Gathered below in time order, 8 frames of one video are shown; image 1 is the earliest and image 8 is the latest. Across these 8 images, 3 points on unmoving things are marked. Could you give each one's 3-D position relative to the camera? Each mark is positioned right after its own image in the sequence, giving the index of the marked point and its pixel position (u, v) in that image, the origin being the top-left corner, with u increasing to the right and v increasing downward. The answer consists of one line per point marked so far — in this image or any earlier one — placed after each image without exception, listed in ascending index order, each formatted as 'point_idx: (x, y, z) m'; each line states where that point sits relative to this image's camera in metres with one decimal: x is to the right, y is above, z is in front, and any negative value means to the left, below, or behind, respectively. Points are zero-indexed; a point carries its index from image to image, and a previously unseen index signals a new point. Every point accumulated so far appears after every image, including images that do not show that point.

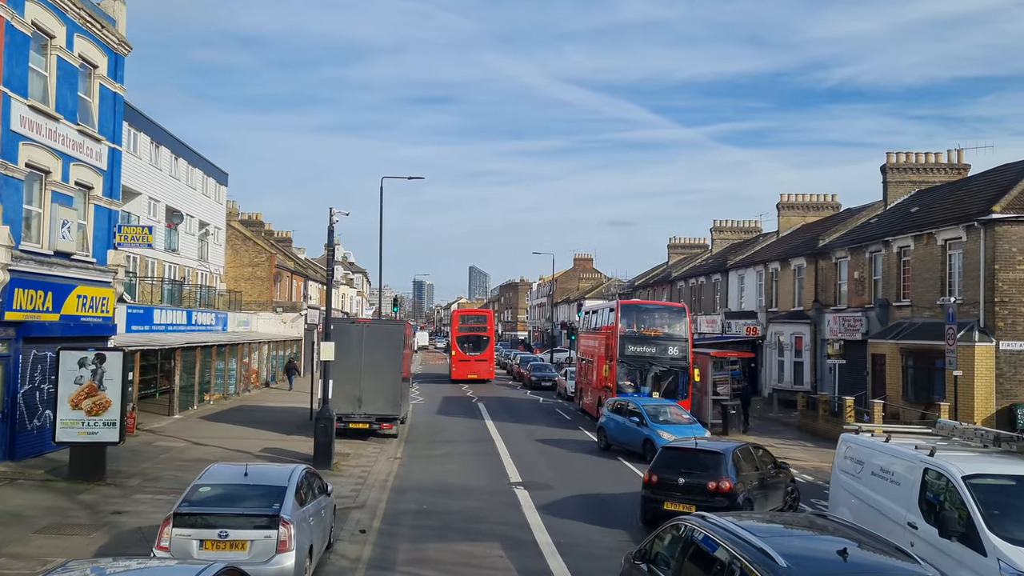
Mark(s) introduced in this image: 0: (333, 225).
0: (-3.7, +1.3, +17.9) m
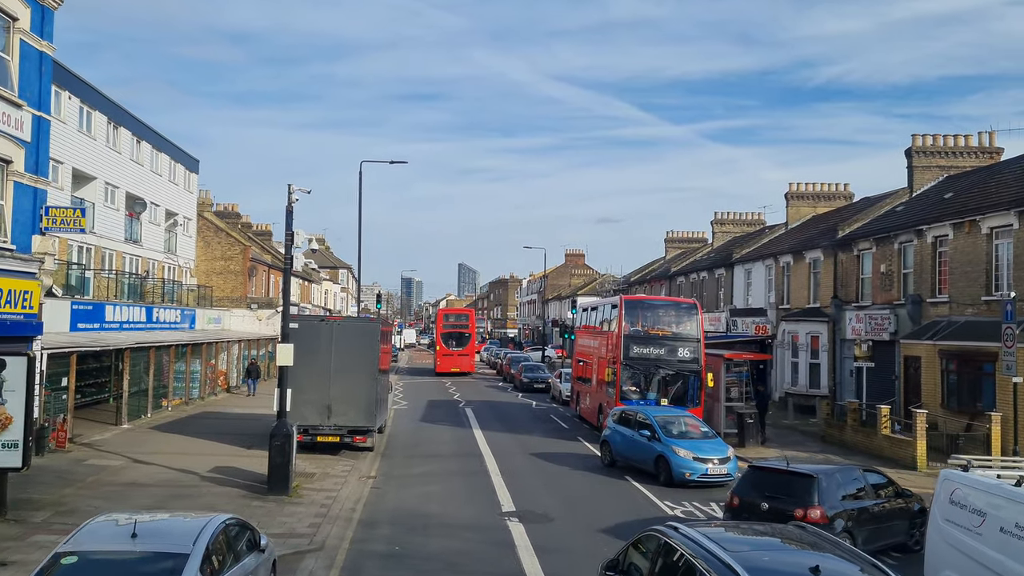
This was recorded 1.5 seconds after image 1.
0: (-3.8, +1.4, +15.1) m
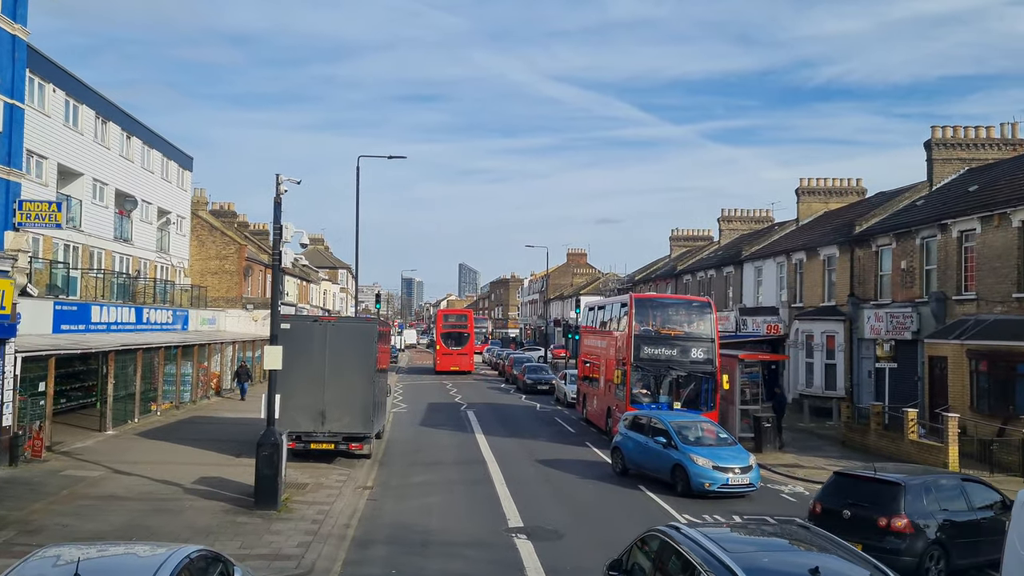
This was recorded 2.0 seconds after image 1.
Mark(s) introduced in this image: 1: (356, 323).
0: (-3.7, +1.5, +14.0) m
1: (-3.2, -0.7, +18.2) m
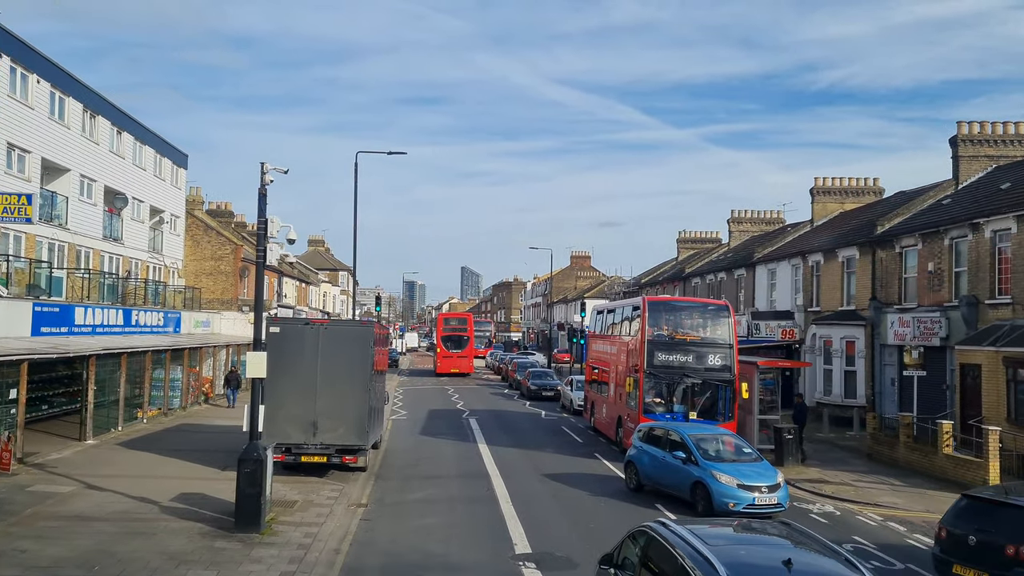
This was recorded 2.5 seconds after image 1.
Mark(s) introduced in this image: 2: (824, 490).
0: (-3.6, +1.5, +12.7) m
1: (-3.1, -0.7, +17.0) m
2: (+6.1, -3.9, +17.1) m
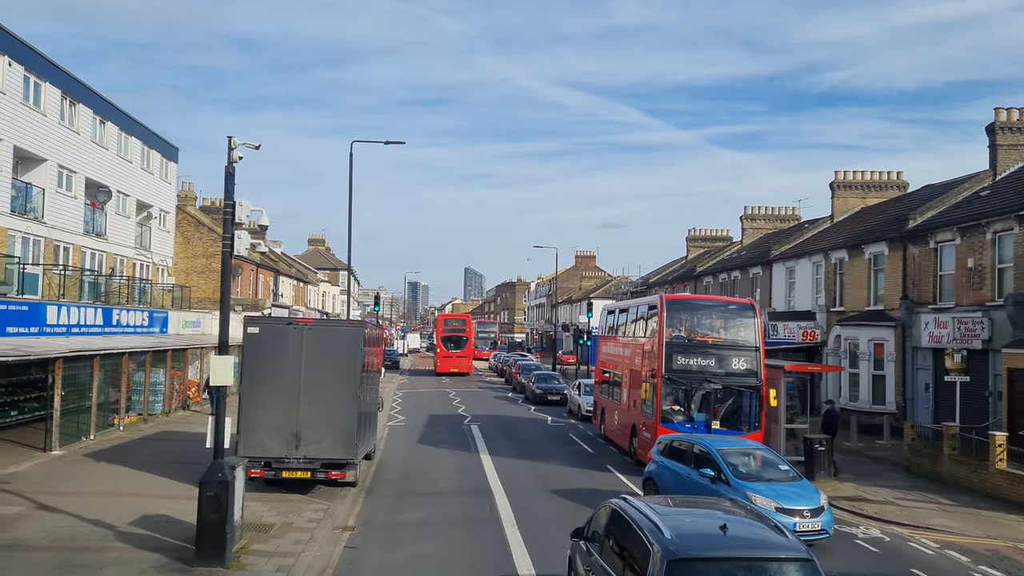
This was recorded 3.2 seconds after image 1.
0: (-3.5, +1.6, +11.0) m
1: (-3.0, -0.7, +15.3) m
2: (+6.2, -3.9, +15.3) m
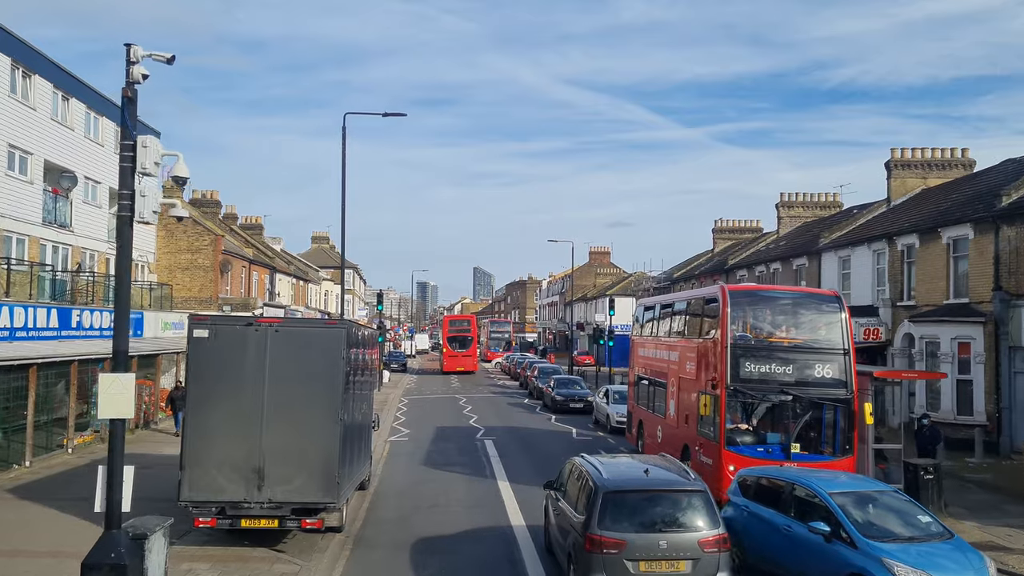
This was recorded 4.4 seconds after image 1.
0: (-3.2, +1.7, +7.4) m
1: (-2.6, -0.5, +11.6) m
2: (+6.6, -3.6, +11.5) m
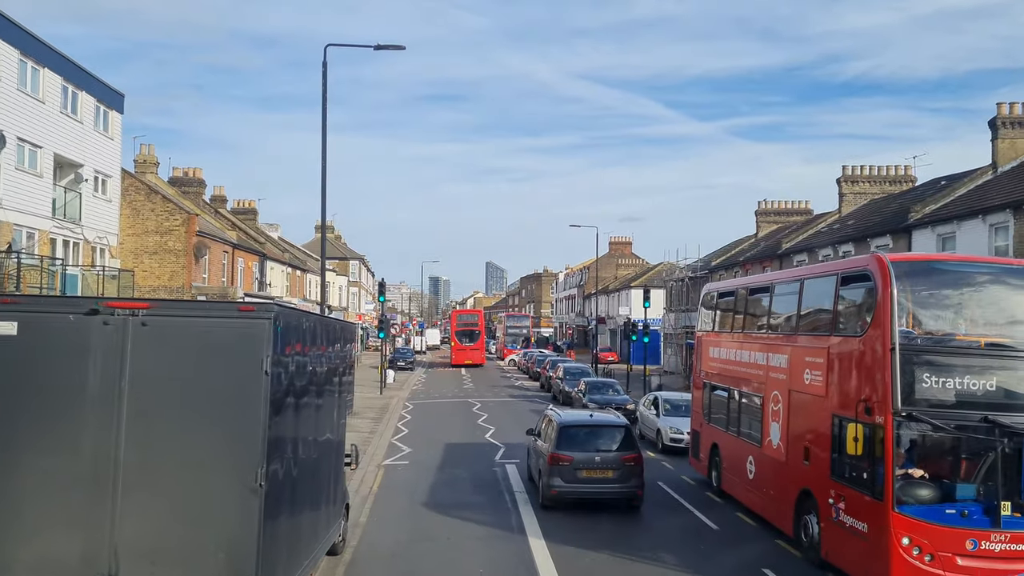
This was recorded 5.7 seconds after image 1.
0: (-2.8, +2.0, +2.2) m
1: (-2.2, -0.2, +6.4) m
2: (+7.0, -3.3, +6.3) m
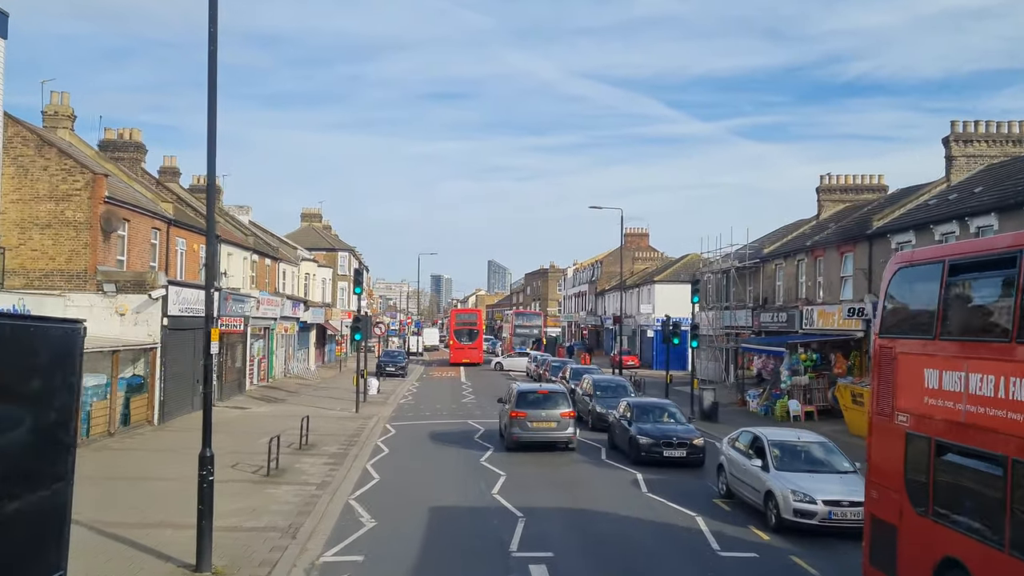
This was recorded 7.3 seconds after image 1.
0: (-2.5, +2.3, -5.6) m
1: (-1.9, +0.1, -1.4) m
2: (+7.3, -3.0, -1.6) m
